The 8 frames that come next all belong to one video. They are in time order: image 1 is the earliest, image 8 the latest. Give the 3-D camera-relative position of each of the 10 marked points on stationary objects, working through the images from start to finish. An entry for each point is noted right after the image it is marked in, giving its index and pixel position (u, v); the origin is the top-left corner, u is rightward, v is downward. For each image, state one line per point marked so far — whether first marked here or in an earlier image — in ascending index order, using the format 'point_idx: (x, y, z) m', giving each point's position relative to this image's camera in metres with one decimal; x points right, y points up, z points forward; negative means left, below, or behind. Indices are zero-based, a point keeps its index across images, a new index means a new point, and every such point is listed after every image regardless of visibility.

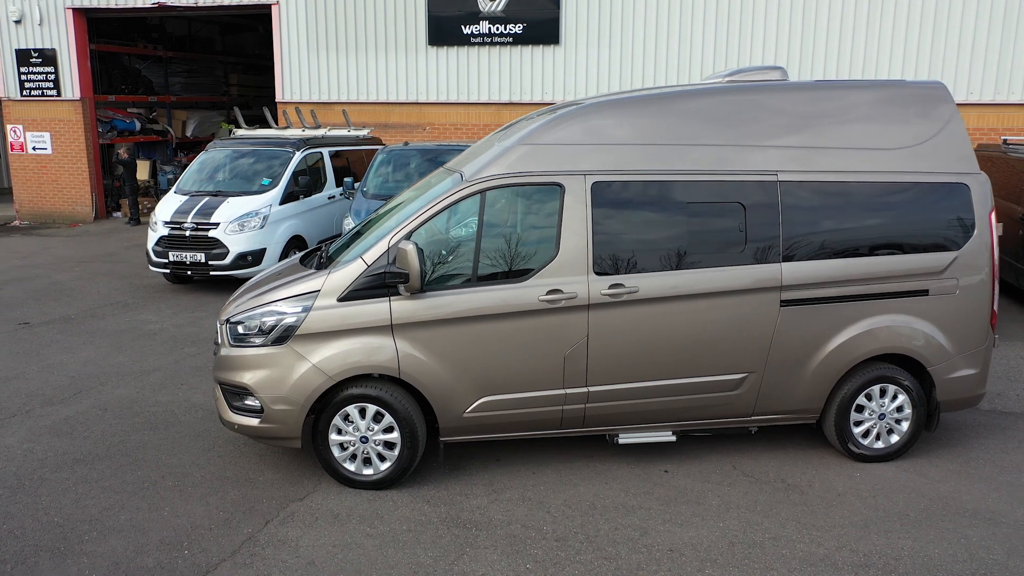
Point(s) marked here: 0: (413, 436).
0: (-0.6, -0.9, +4.4) m
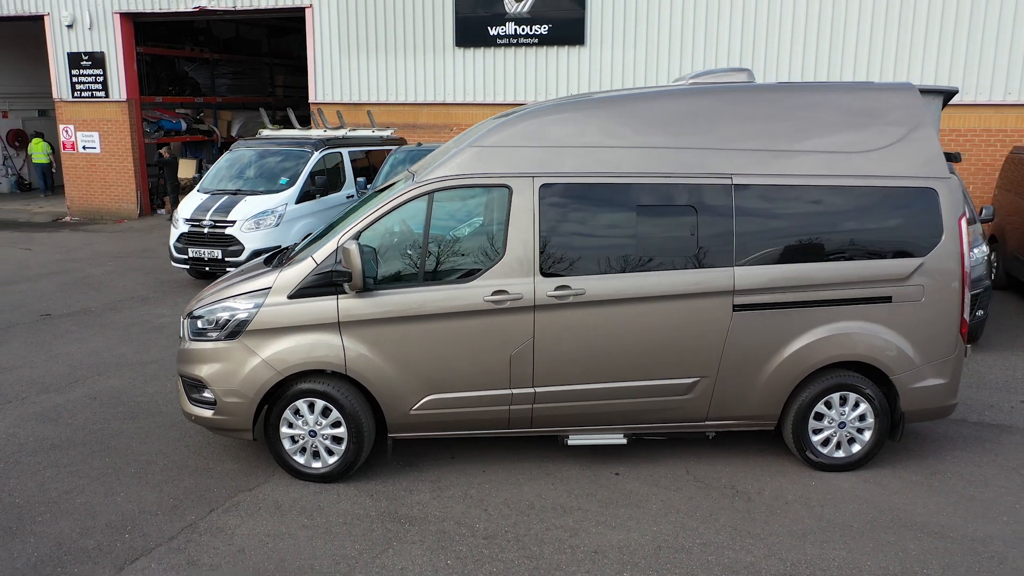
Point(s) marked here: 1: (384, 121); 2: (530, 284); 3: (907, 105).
0: (-0.9, -0.8, +4.5) m
1: (-2.7, +3.5, +16.2) m
2: (+0.1, 0.0, +4.5) m
3: (+2.5, +1.2, +4.8) m
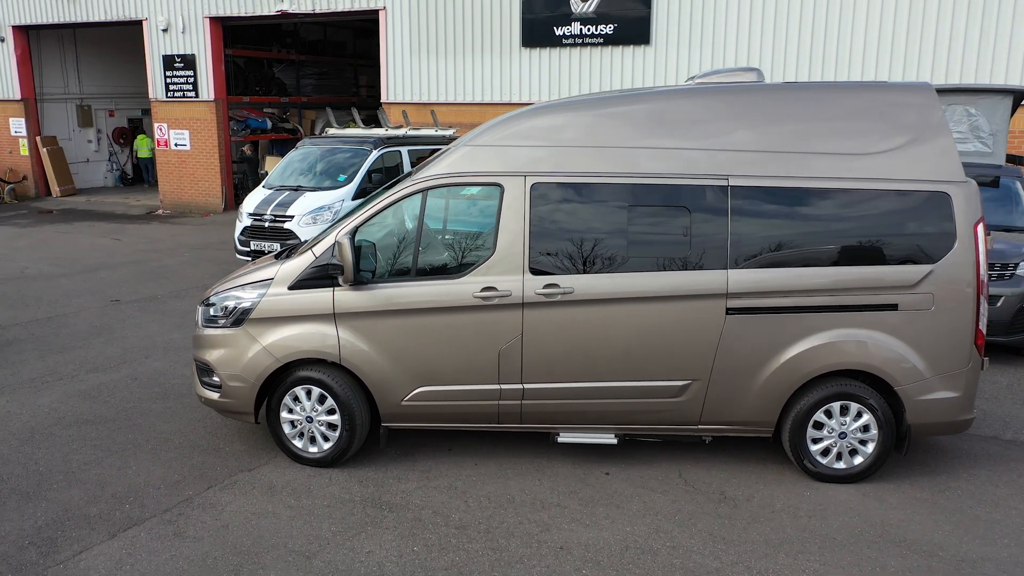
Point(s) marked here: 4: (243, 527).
0: (-1.0, -0.8, +4.7) m
1: (-1.3, +3.6, +16.4) m
2: (0.0, 0.0, +4.6) m
3: (+2.5, +1.1, +4.6) m
4: (-1.4, -1.3, +4.0) m
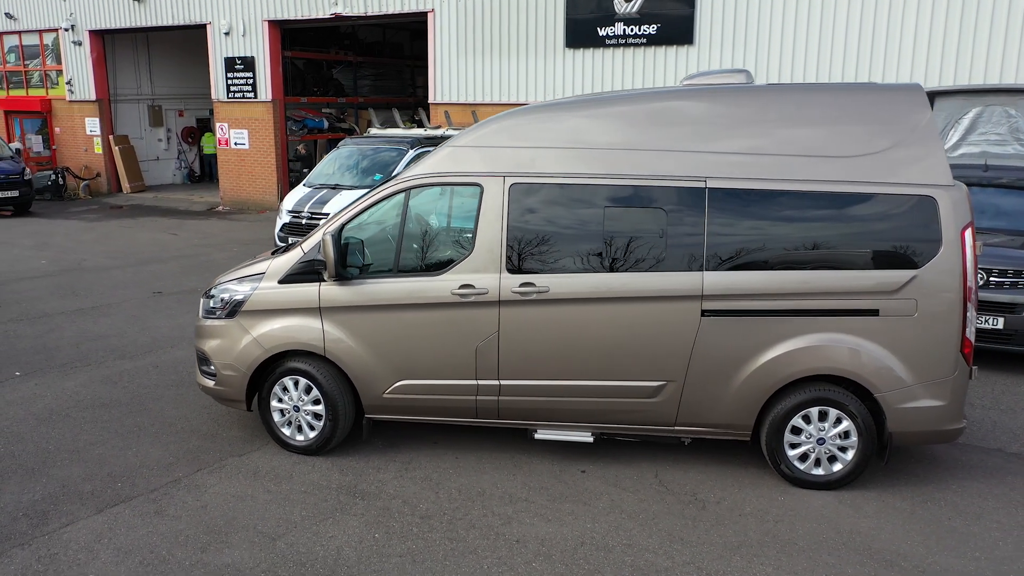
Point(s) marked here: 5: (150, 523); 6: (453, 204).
0: (-1.1, -0.8, +4.9) m
1: (-0.5, +3.6, +16.6) m
2: (-0.1, 0.0, +4.6) m
3: (+2.3, +1.1, +4.5) m
4: (-1.6, -1.2, +4.3) m
5: (-1.9, -1.2, +4.1) m
6: (-0.3, +0.5, +4.8) m
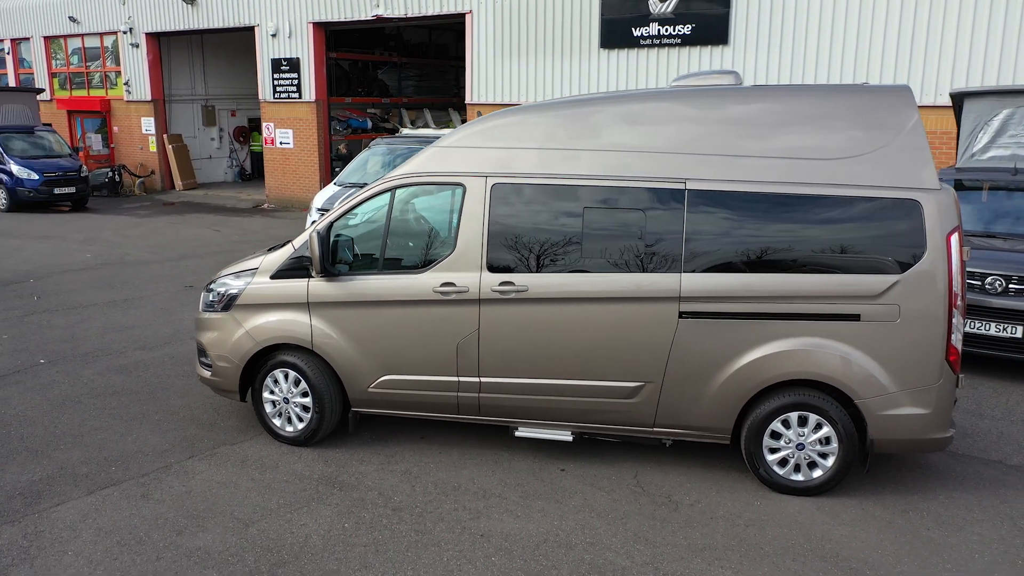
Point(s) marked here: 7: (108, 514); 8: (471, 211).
0: (-1.2, -0.7, +5.0) m
1: (+0.2, +3.6, +16.7) m
2: (-0.2, +0.1, +4.7) m
3: (+2.2, +1.0, +4.4) m
4: (-1.8, -1.2, +4.4) m
5: (-2.1, -1.2, +4.2) m
6: (-0.4, +0.5, +4.9) m
7: (-2.2, -1.2, +4.1) m
8: (-0.3, +0.5, +4.8) m
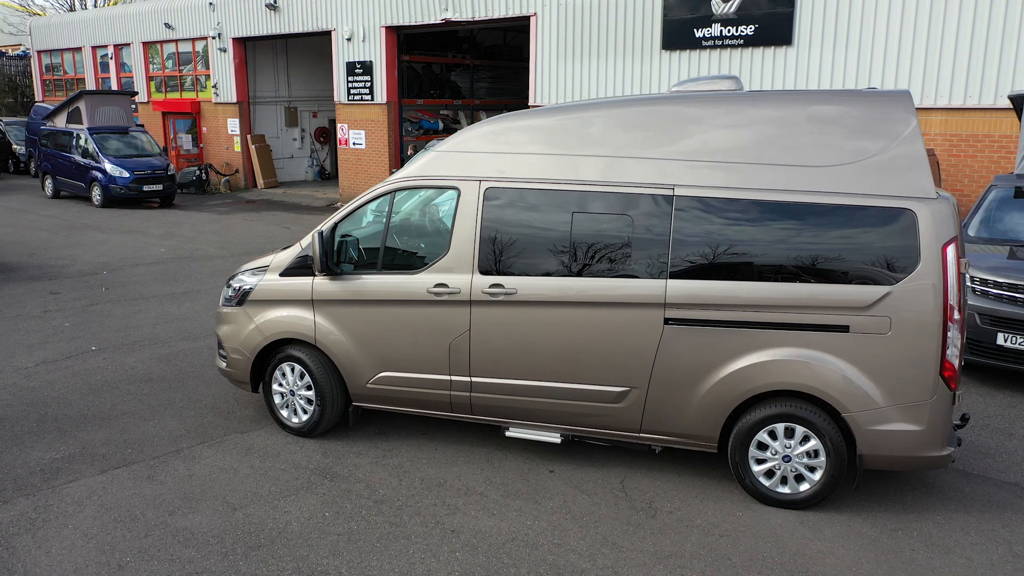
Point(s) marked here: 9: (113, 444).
0: (-1.3, -0.7, +5.2) m
1: (+1.5, +3.6, +16.7) m
2: (-0.3, +0.1, +4.8) m
3: (+2.1, +1.0, +4.3) m
4: (-1.9, -1.2, +4.7) m
5: (-2.2, -1.2, +4.5) m
6: (-0.5, +0.5, +5.0) m
7: (-2.3, -1.2, +4.4) m
8: (-0.3, +0.5, +4.9) m
9: (-2.7, -1.0, +5.1) m
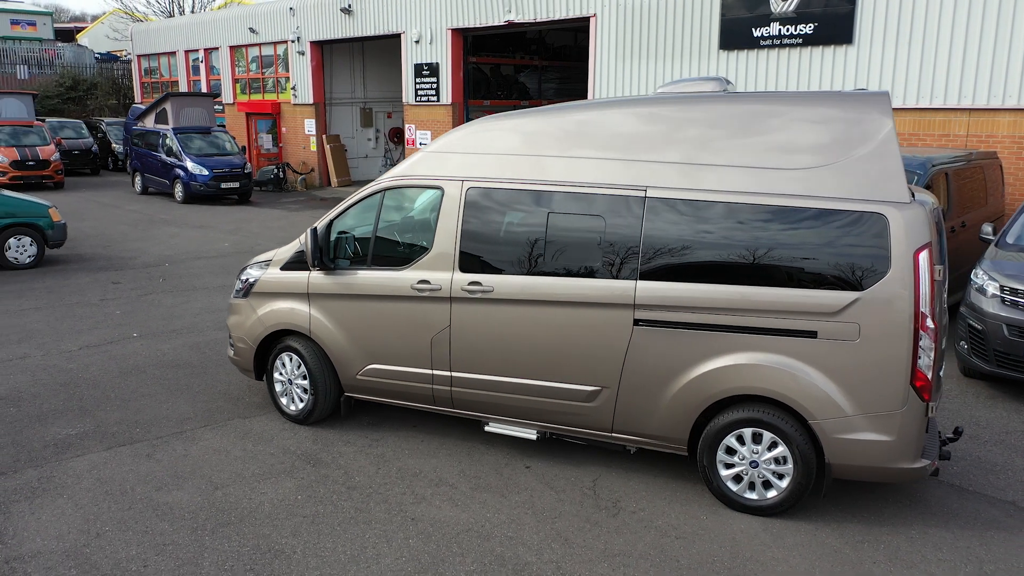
0: (-1.4, -0.7, +5.5) m
1: (+2.6, +3.5, +16.6) m
2: (-0.4, +0.1, +5.0) m
3: (+2.0, +0.9, +4.2) m
4: (-2.1, -1.1, +5.0) m
5: (-2.4, -1.1, +4.9) m
6: (-0.6, +0.6, +5.2) m
7: (-2.5, -1.1, +4.8) m
8: (-0.4, +0.5, +5.0) m
9: (-2.8, -1.0, +5.5) m
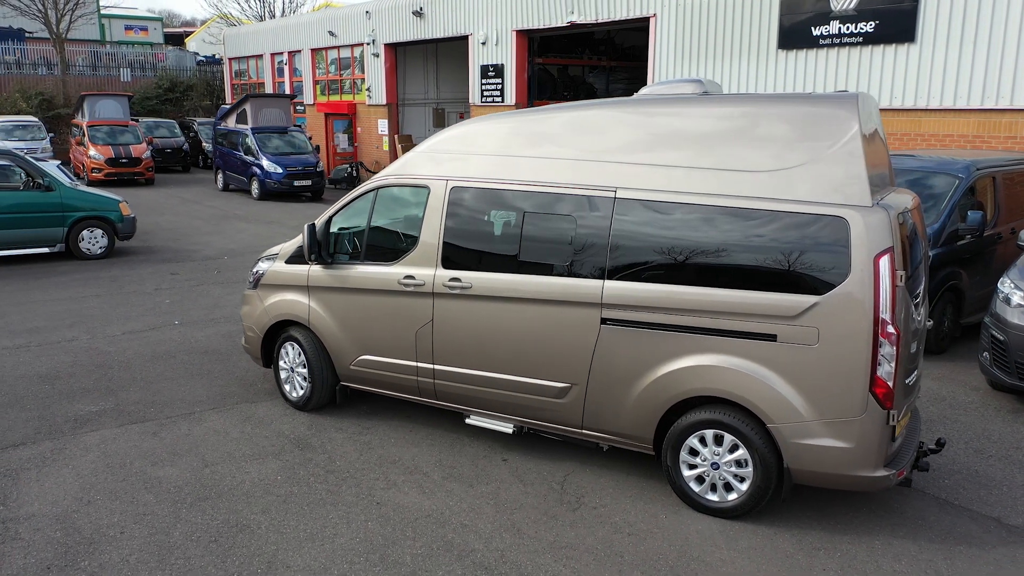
0: (-1.5, -0.6, +5.7) m
1: (+3.7, +3.5, +16.4) m
2: (-0.5, +0.1, +5.1) m
3: (+1.8, +0.9, +4.1) m
4: (-2.2, -1.0, +5.3) m
5: (-2.5, -1.0, +5.3) m
6: (-0.7, +0.6, +5.3) m
7: (-2.7, -1.0, +5.2) m
8: (-0.5, +0.5, +5.2) m
9: (-2.9, -0.9, +5.9) m
